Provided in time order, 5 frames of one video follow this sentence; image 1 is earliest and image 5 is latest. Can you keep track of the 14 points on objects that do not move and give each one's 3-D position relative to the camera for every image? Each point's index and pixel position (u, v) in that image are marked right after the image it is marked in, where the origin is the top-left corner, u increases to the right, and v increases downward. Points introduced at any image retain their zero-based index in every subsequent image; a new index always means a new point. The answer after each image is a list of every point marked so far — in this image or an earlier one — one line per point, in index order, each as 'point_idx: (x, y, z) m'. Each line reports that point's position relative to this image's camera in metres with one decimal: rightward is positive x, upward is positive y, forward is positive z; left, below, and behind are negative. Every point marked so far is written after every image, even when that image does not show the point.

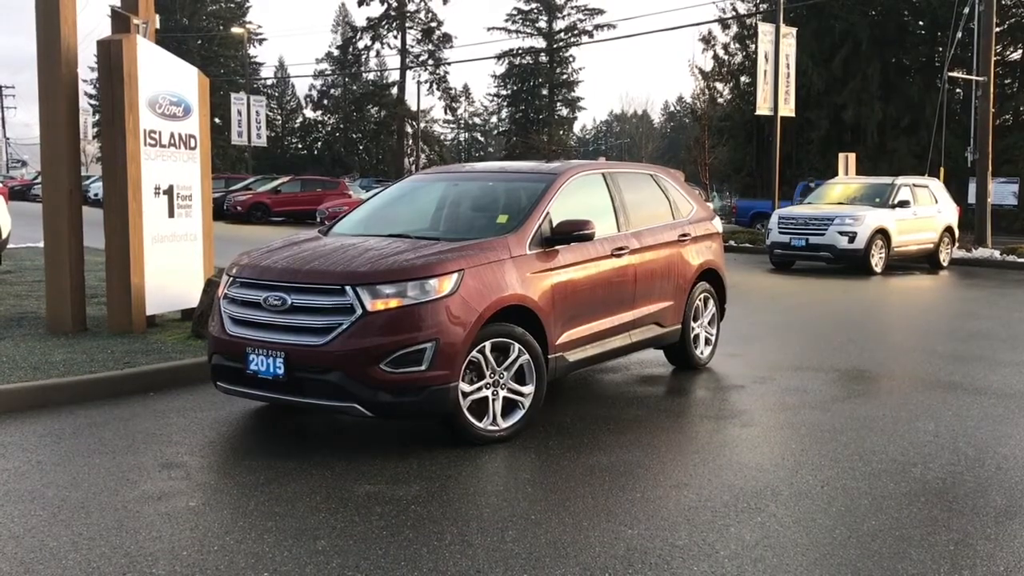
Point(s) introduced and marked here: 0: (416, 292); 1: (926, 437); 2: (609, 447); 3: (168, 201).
0: (-0.5, 0.0, +5.2) m
1: (+2.4, -0.9, +5.8) m
2: (+0.5, -0.9, +5.6) m
3: (-3.0, +0.8, +8.7) m
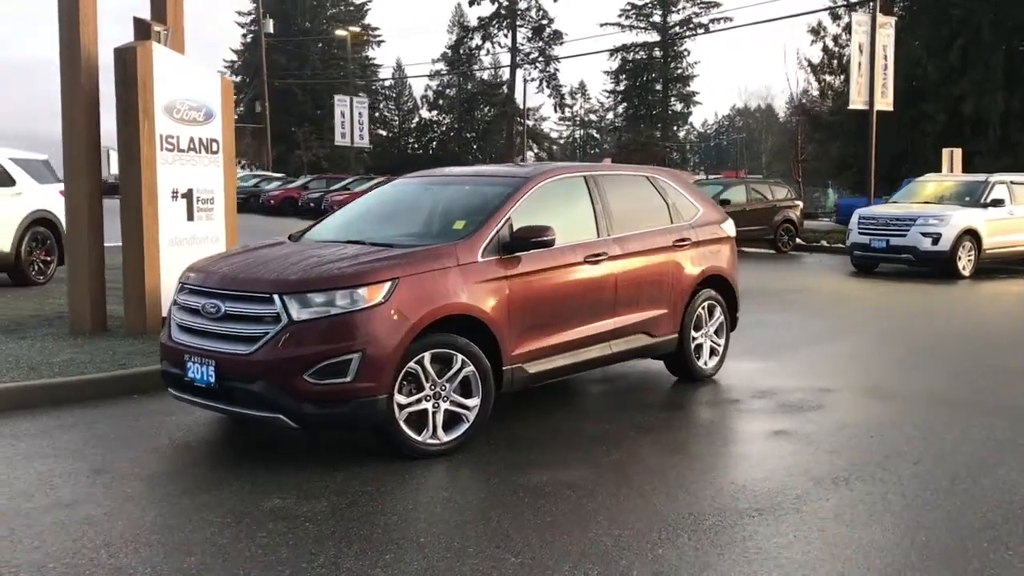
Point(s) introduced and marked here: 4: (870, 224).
0: (-0.9, -0.1, +5.1) m
1: (+2.1, -0.9, +5.3) m
2: (+0.2, -0.9, +5.4) m
3: (-2.9, +0.7, +8.9) m
4: (+5.6, +1.0, +15.7) m
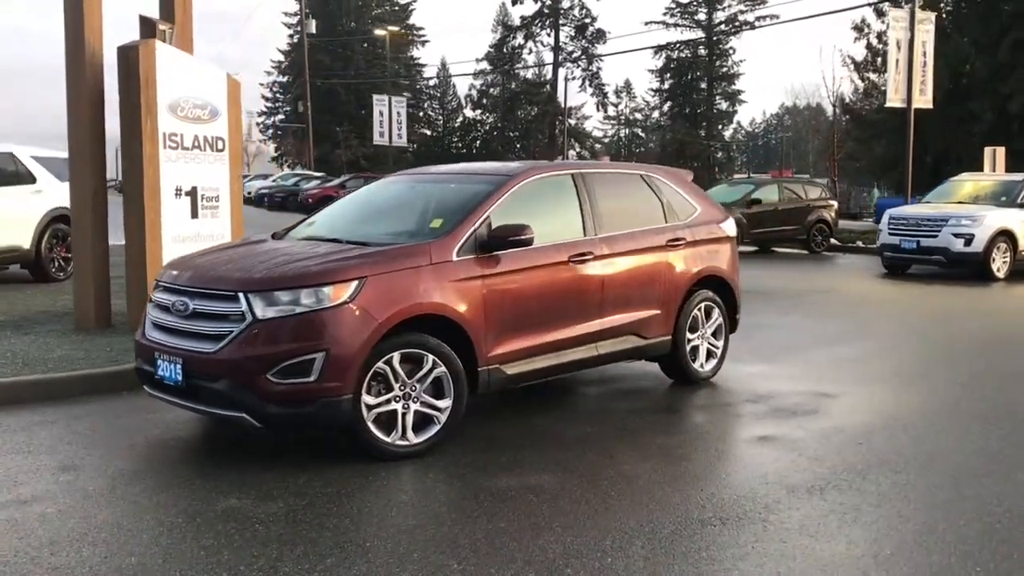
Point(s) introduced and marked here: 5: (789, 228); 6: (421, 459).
0: (-1.0, -0.1, +5.0) m
1: (+1.9, -1.0, +5.1) m
2: (+0.1, -0.9, +5.3) m
3: (-2.9, +0.8, +8.9) m
4: (+6.0, +1.0, +15.3) m
5: (+5.5, +1.2, +19.9) m
6: (-0.5, -0.9, +5.4) m
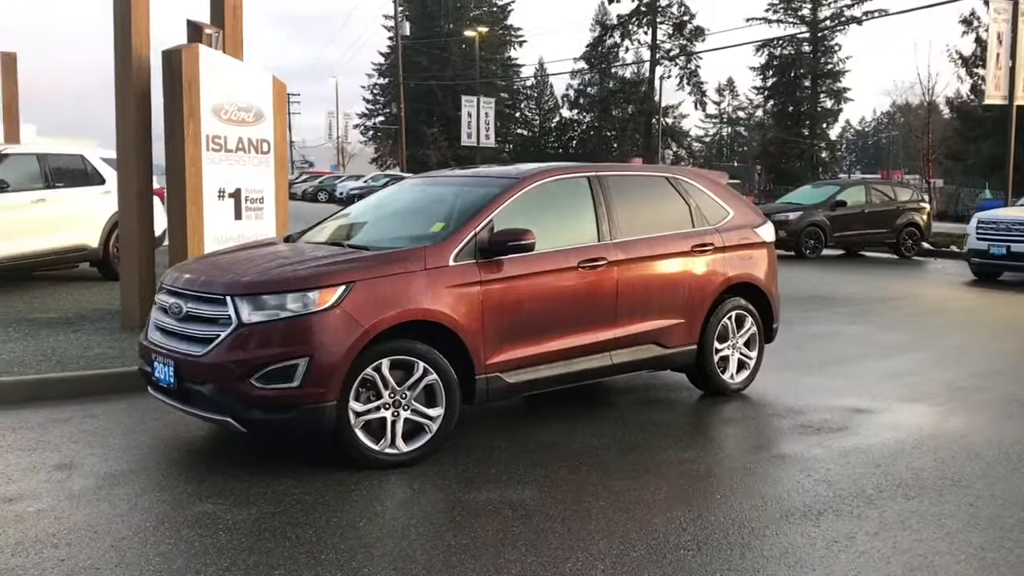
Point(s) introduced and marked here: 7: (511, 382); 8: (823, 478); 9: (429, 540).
0: (-1.1, -0.1, +5.0) m
1: (+1.8, -1.0, +4.8) m
2: (0.0, -1.0, +5.1) m
3: (-2.5, +0.8, +9.1) m
4: (+7.0, +0.9, +14.5) m
5: (+7.0, +1.1, +19.1) m
6: (-0.5, -1.0, +5.3) m
7: (0.0, -0.5, +5.7) m
8: (+1.6, -1.0, +5.1) m
9: (-0.4, -1.1, +4.3) m
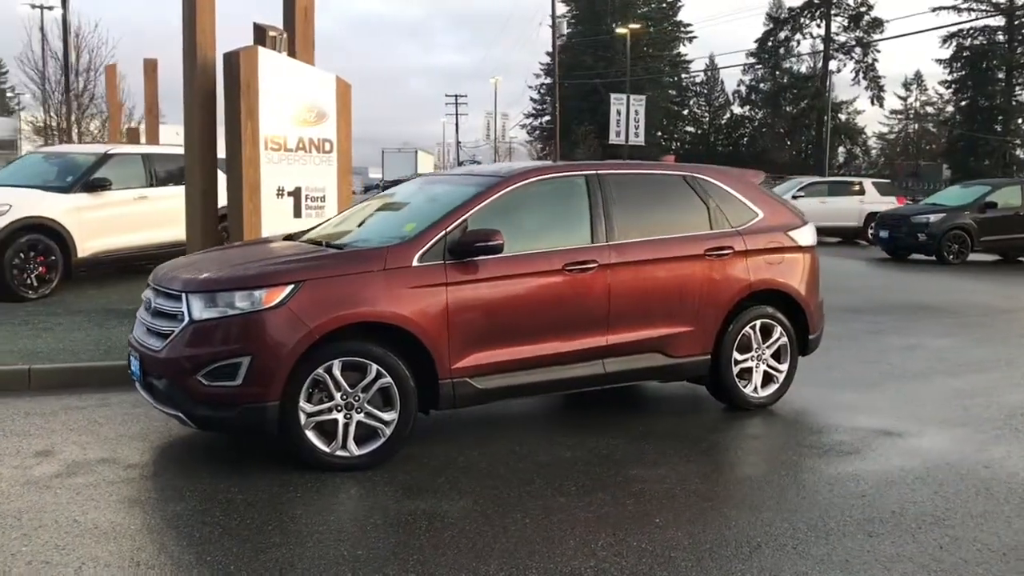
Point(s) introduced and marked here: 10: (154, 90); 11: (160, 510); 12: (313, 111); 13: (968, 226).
0: (-1.3, -0.1, +5.0) m
1: (+1.5, -1.1, +4.3) m
2: (-0.3, -1.0, +4.9) m
3: (-2.0, +0.8, +9.3) m
4: (+8.3, +0.7, +12.9) m
5: (+9.1, +0.9, +17.5) m
6: (-0.8, -1.0, +5.2) m
7: (-0.2, -0.6, +5.5) m
8: (+1.3, -1.0, +4.7) m
9: (-0.8, -1.1, +4.2) m
10: (-6.1, +3.3, +17.0) m
11: (-1.6, -1.0, +4.6) m
12: (-1.9, +1.7, +9.6) m
13: (+7.8, +1.1, +17.1) m
